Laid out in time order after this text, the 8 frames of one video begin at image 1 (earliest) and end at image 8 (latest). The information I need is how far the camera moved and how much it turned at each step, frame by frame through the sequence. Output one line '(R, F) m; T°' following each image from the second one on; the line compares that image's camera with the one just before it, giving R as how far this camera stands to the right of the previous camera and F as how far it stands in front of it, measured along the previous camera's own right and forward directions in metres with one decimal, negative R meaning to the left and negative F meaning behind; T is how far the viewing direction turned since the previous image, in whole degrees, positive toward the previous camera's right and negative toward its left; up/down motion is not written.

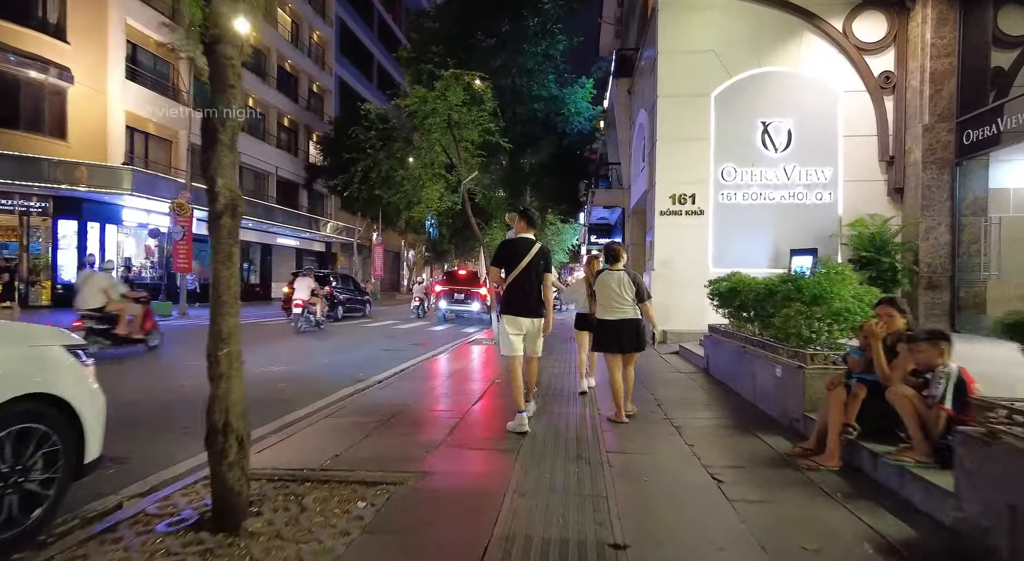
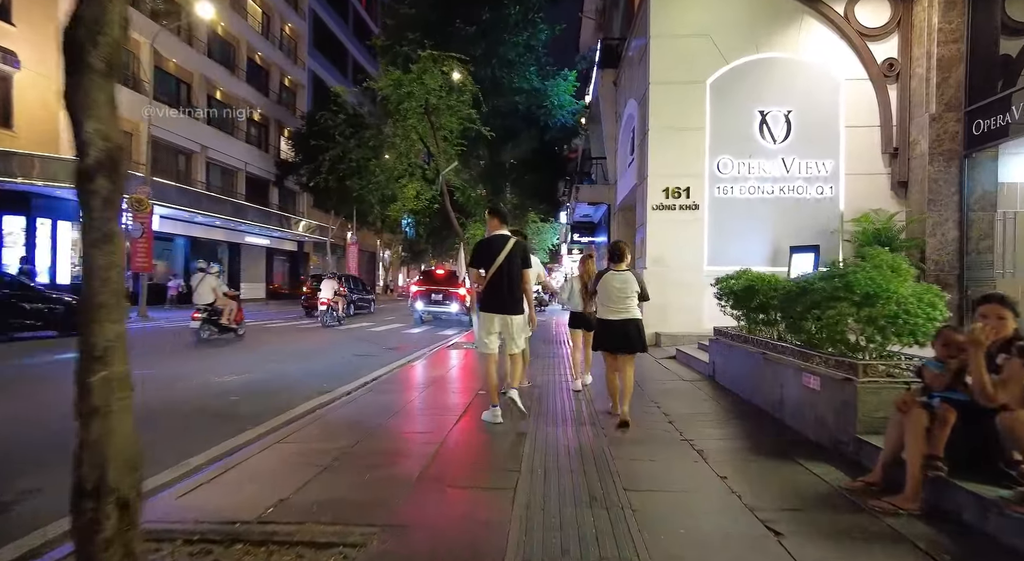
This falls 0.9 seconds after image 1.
(-0.1, +1.0) m; +2°
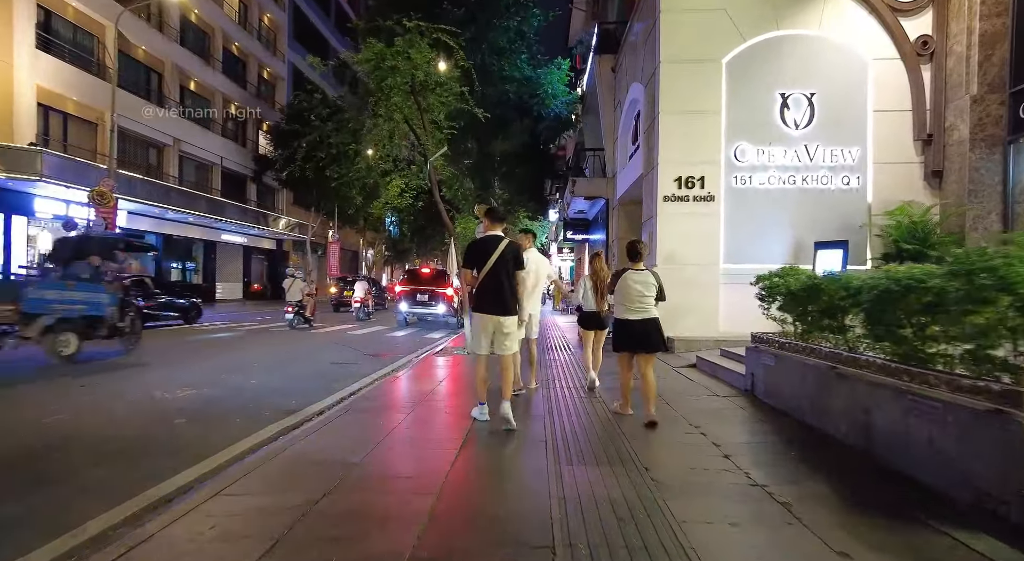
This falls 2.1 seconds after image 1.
(-0.2, +1.3) m; +1°
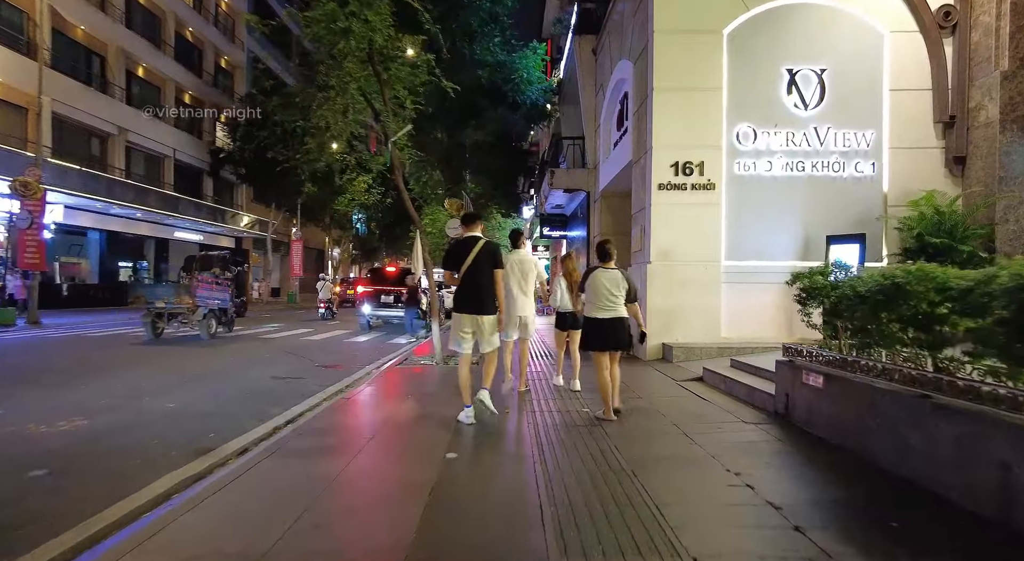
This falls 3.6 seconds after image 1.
(-0.1, +1.5) m; +3°
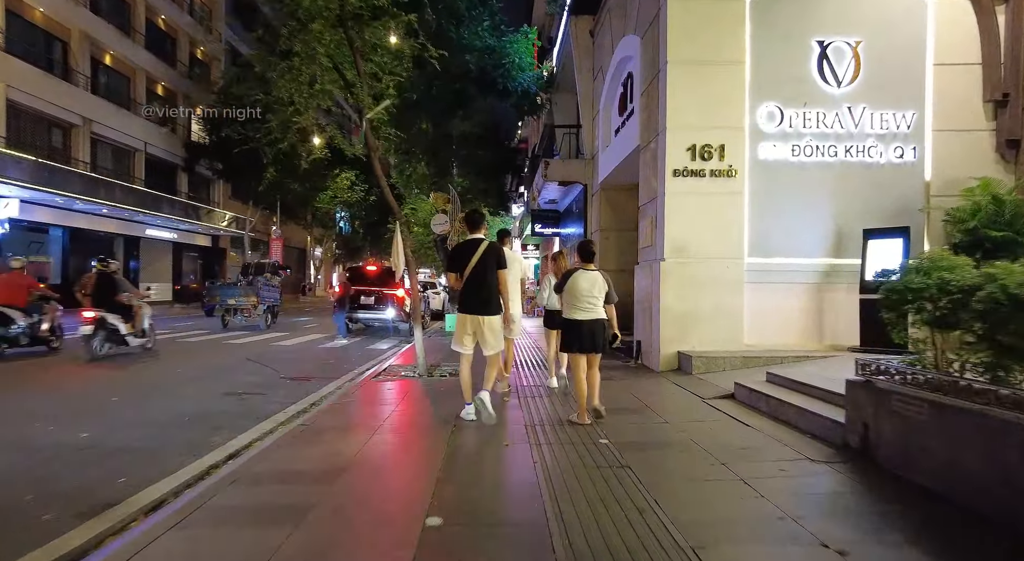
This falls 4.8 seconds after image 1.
(-0.1, +1.4) m; +1°
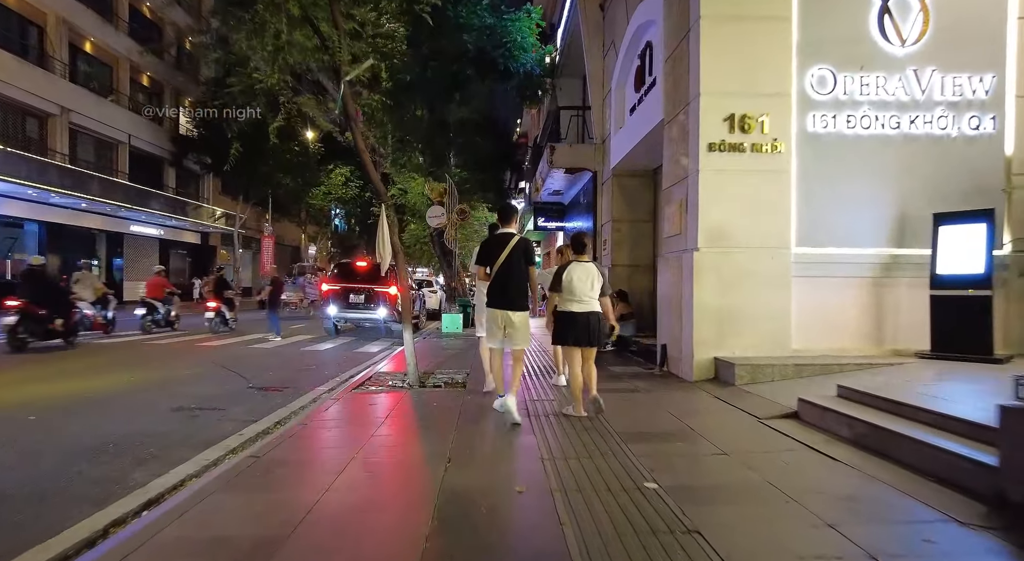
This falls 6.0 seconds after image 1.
(-0.1, +1.4) m; 0°
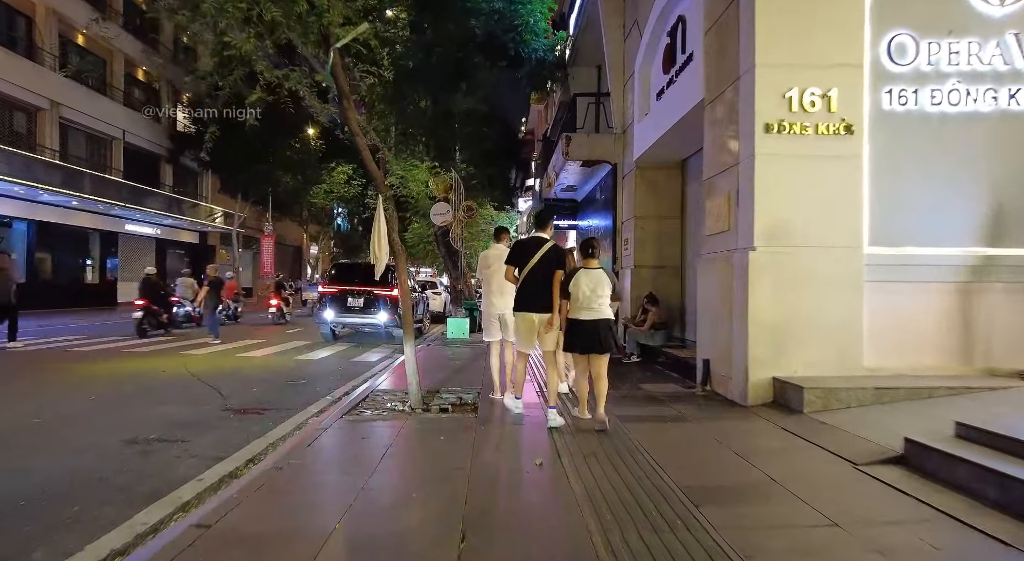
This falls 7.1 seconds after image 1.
(-0.2, +1.3) m; 0°
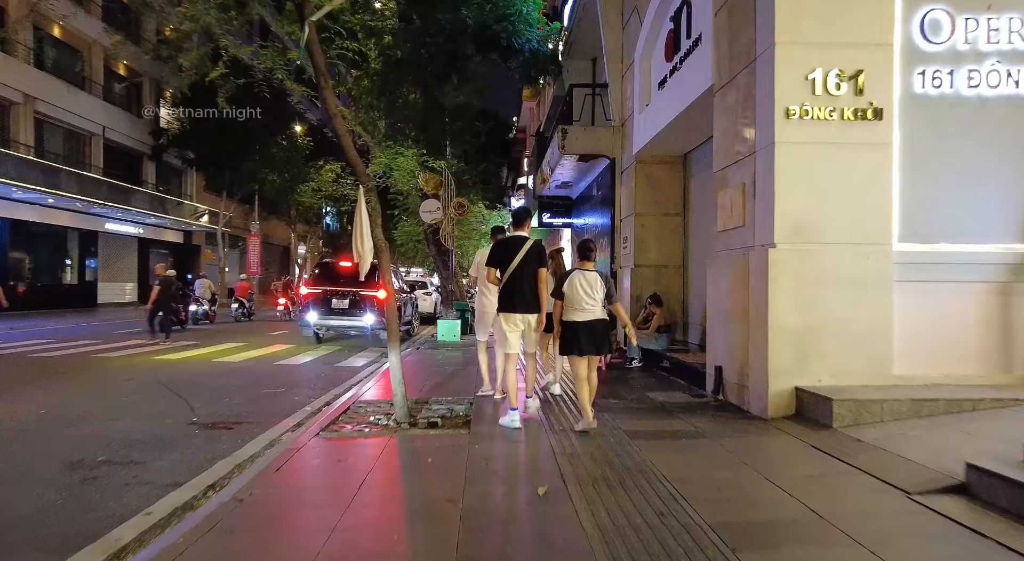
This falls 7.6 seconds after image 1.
(-0.1, +0.7) m; +1°
